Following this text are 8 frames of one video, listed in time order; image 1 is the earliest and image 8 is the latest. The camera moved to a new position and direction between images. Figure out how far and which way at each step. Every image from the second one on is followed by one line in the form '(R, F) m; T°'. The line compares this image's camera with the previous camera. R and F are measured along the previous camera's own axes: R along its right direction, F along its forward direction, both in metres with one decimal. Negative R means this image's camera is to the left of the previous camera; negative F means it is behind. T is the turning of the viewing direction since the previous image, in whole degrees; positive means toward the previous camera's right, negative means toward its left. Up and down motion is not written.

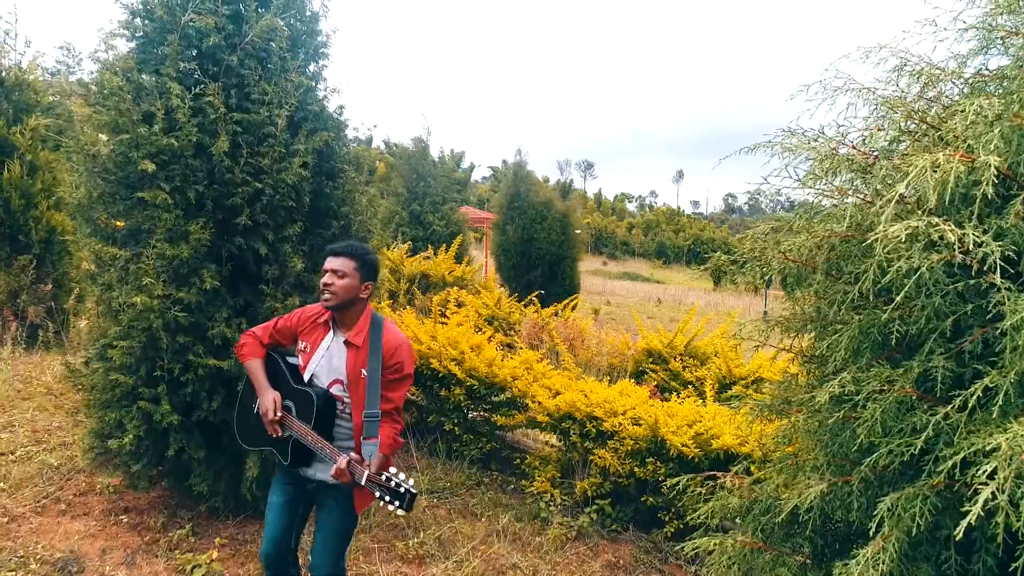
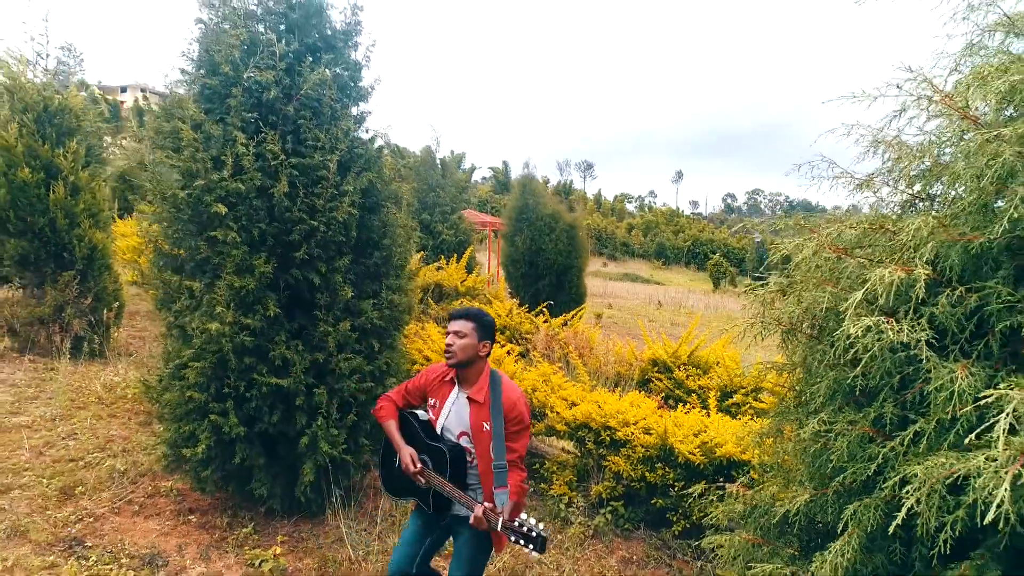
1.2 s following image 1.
(-0.1, -0.4) m; 0°
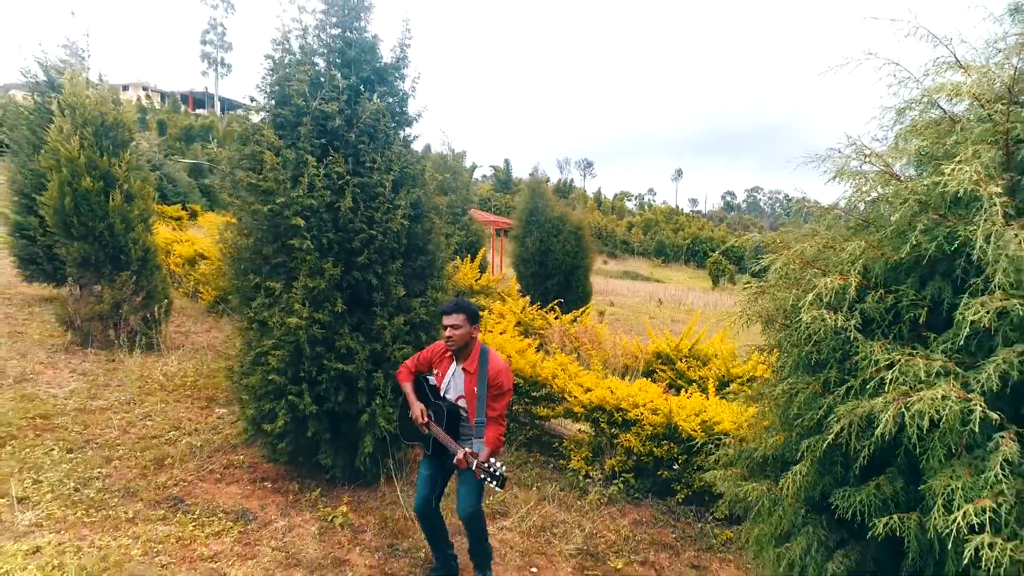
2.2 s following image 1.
(-0.2, -0.6) m; 0°
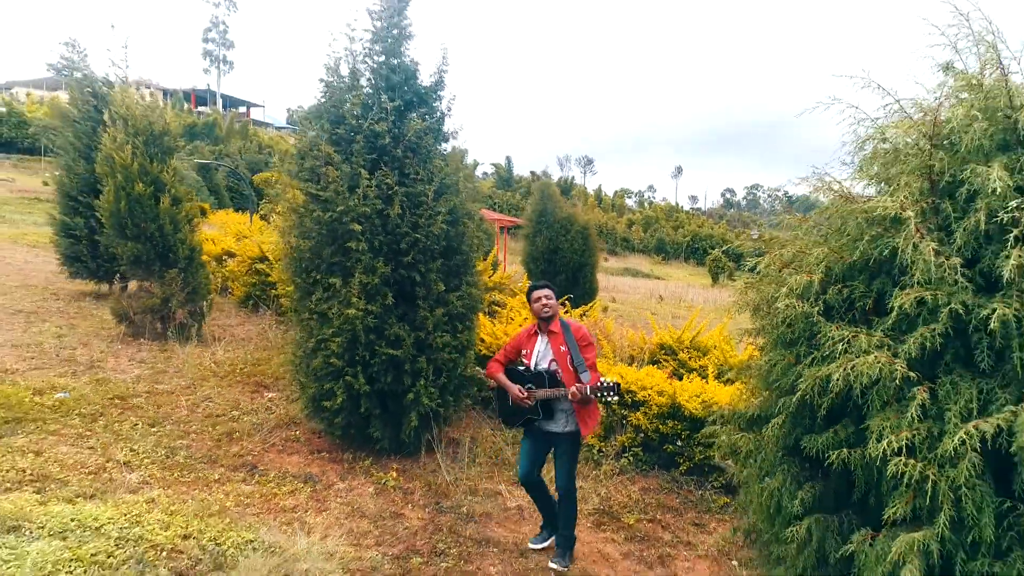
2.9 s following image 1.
(-0.2, -0.6) m; 0°
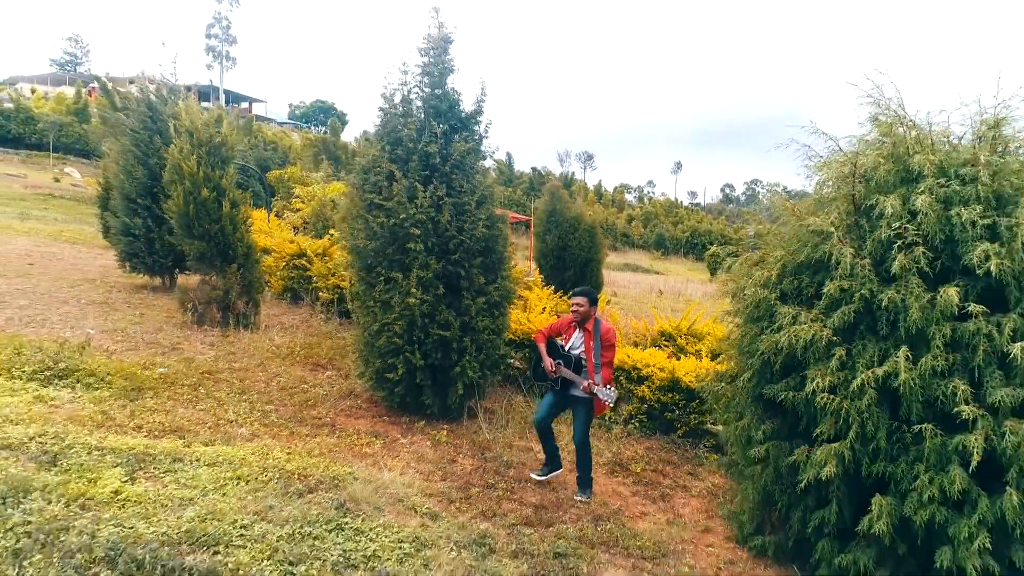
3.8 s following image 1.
(-0.2, -1.0) m; 0°
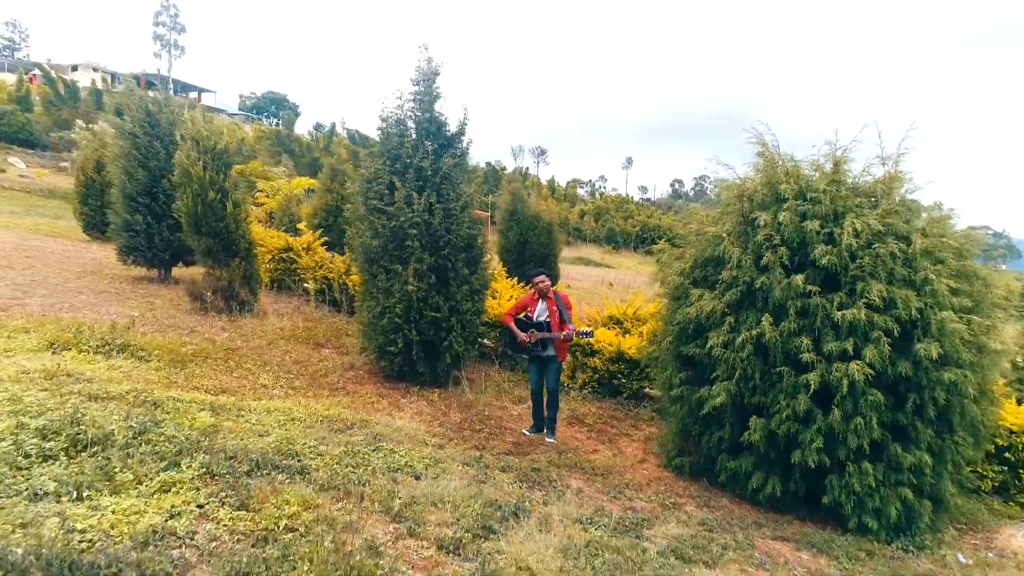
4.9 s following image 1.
(-0.3, -1.3) m; +4°
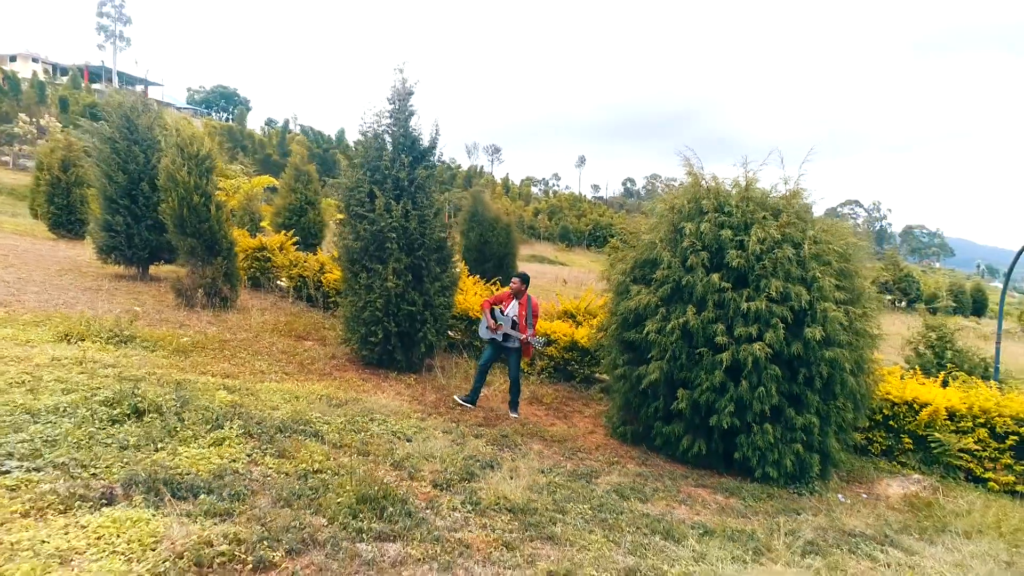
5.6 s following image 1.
(-0.1, -1.0) m; +4°
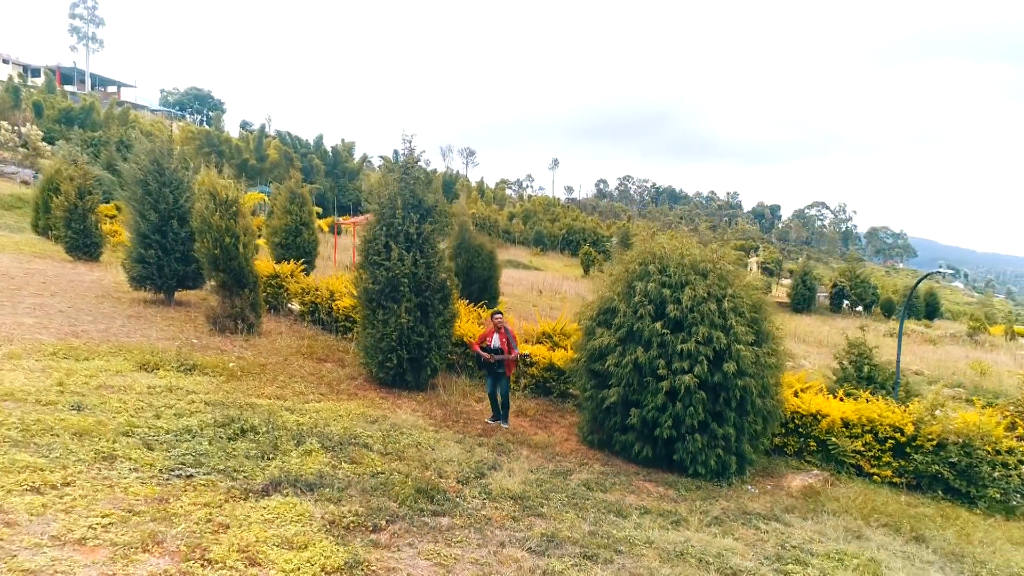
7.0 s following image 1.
(-0.2, -1.8) m; +2°
